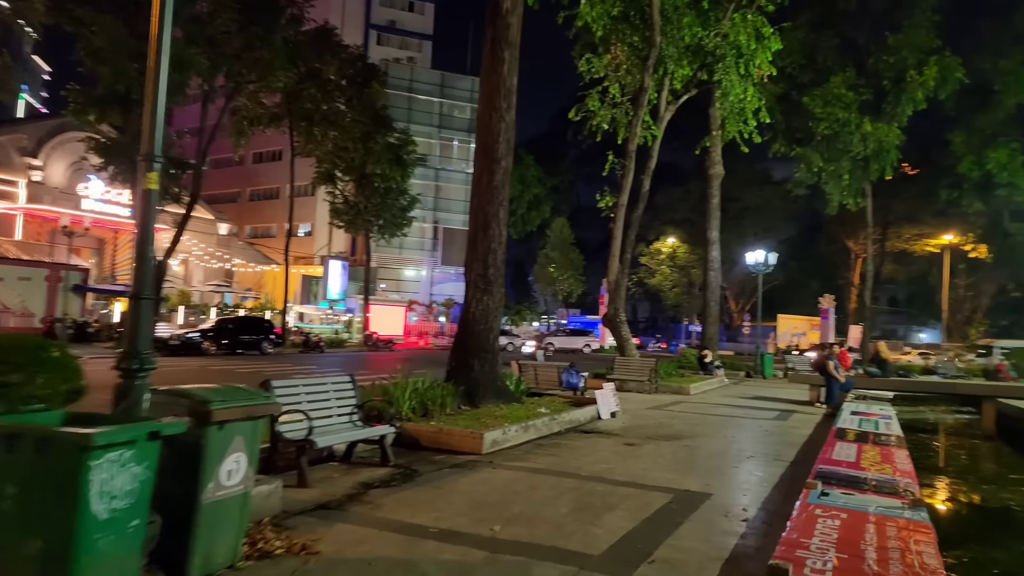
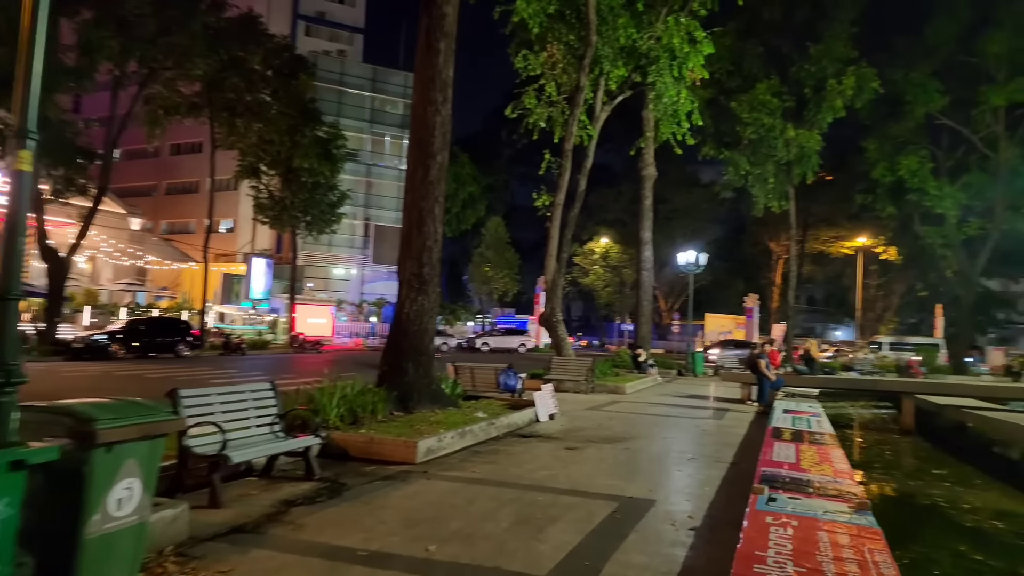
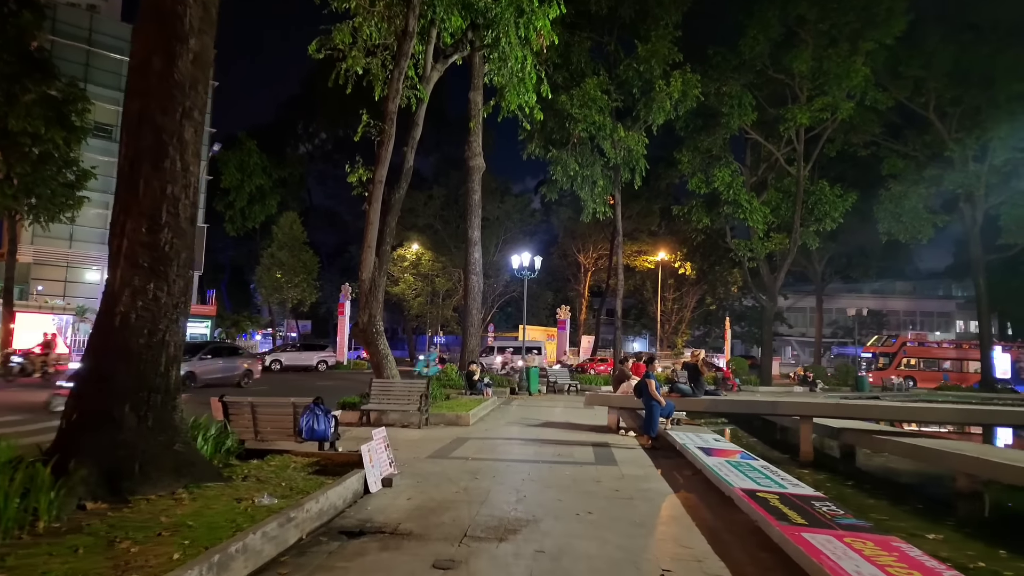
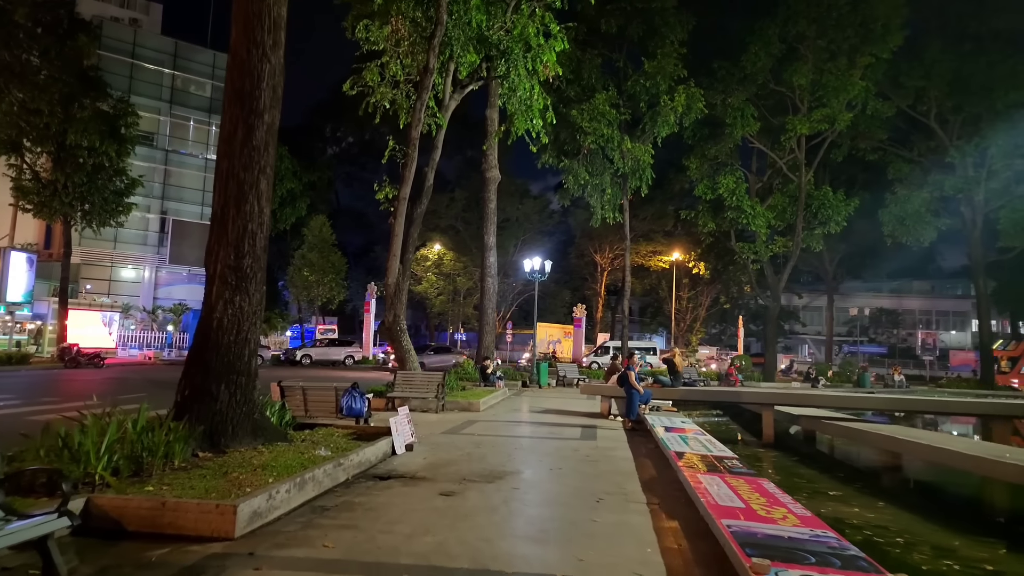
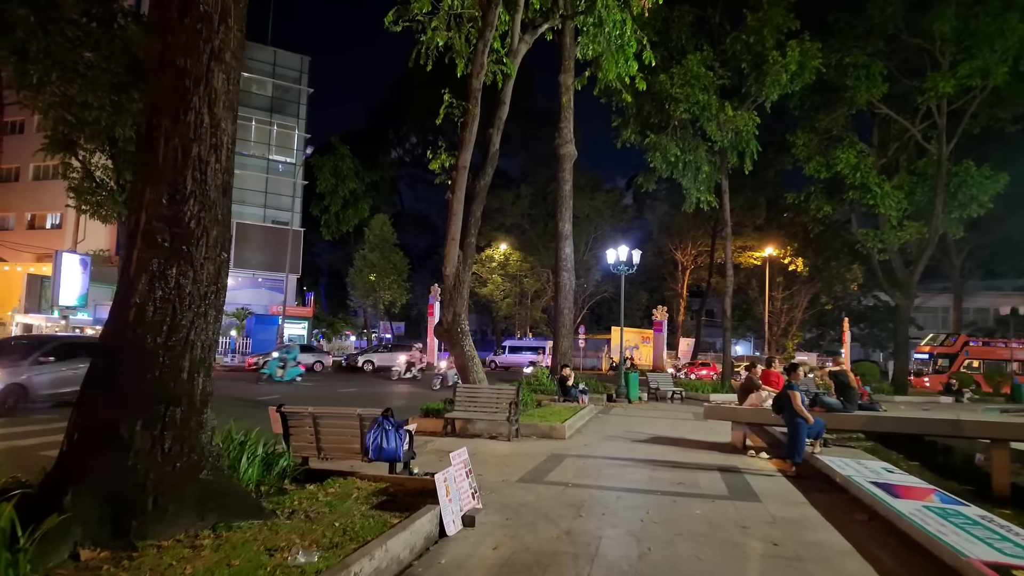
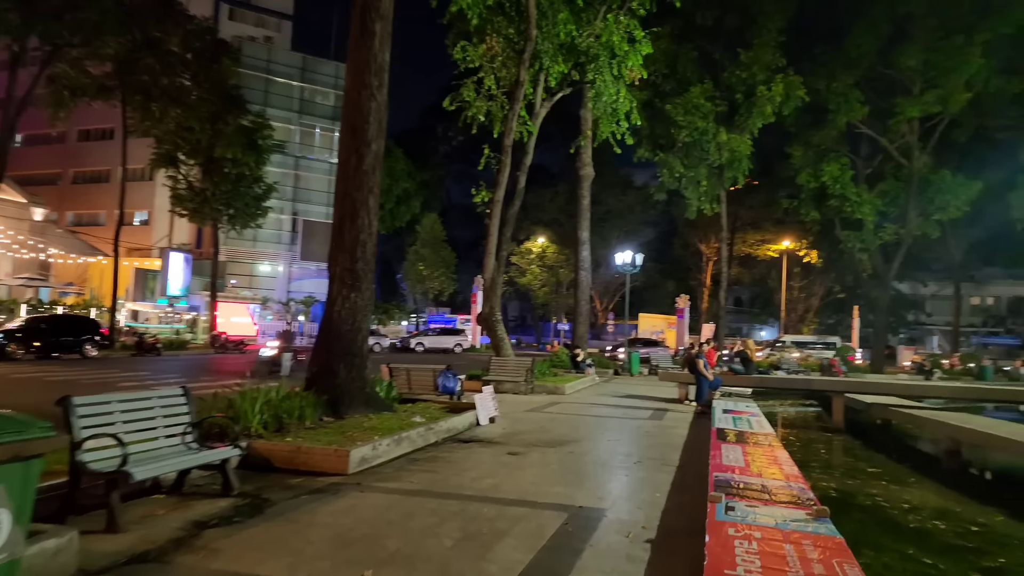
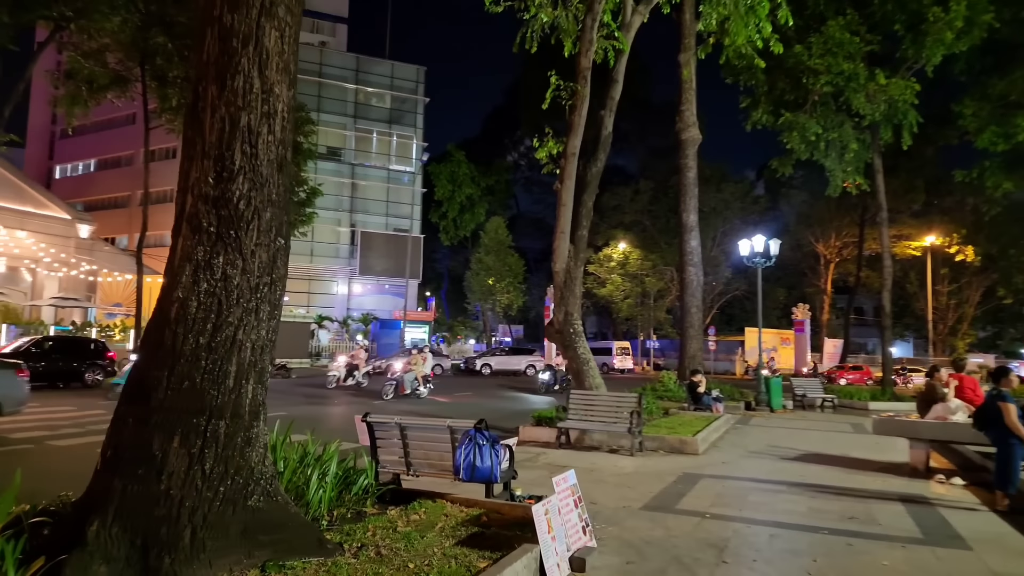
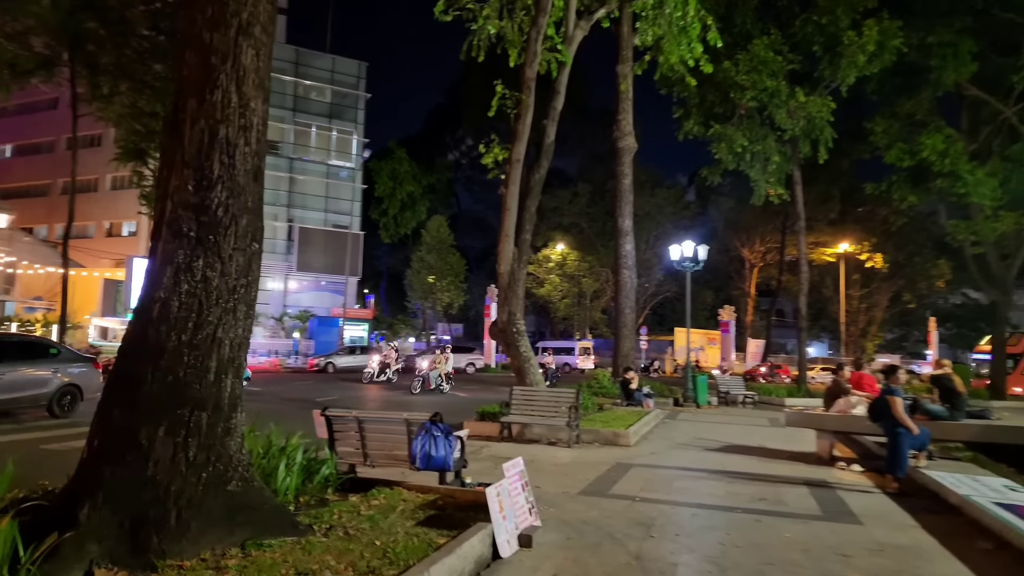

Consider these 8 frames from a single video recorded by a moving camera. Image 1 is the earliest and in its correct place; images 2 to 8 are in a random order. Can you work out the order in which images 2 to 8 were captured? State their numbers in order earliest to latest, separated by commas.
2, 6, 4, 3, 5, 8, 7
